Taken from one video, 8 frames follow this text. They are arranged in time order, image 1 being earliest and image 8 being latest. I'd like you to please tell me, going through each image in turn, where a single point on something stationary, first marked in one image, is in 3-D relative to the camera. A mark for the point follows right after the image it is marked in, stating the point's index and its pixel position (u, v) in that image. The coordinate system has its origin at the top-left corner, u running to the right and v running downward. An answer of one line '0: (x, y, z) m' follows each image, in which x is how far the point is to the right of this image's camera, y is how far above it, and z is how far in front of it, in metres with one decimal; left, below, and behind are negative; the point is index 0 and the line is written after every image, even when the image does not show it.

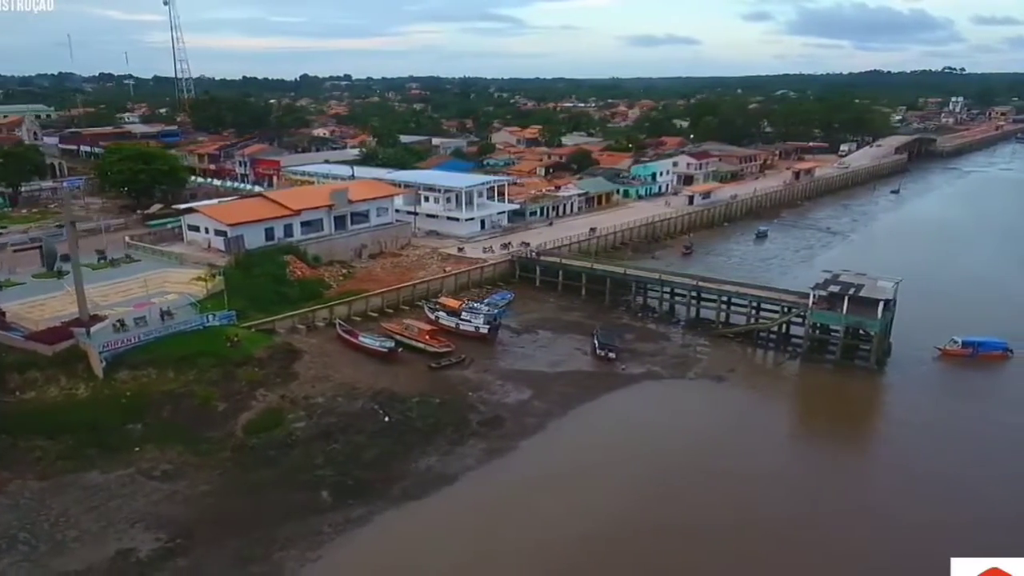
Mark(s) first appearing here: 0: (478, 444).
0: (-1.0, -4.1, +19.9) m
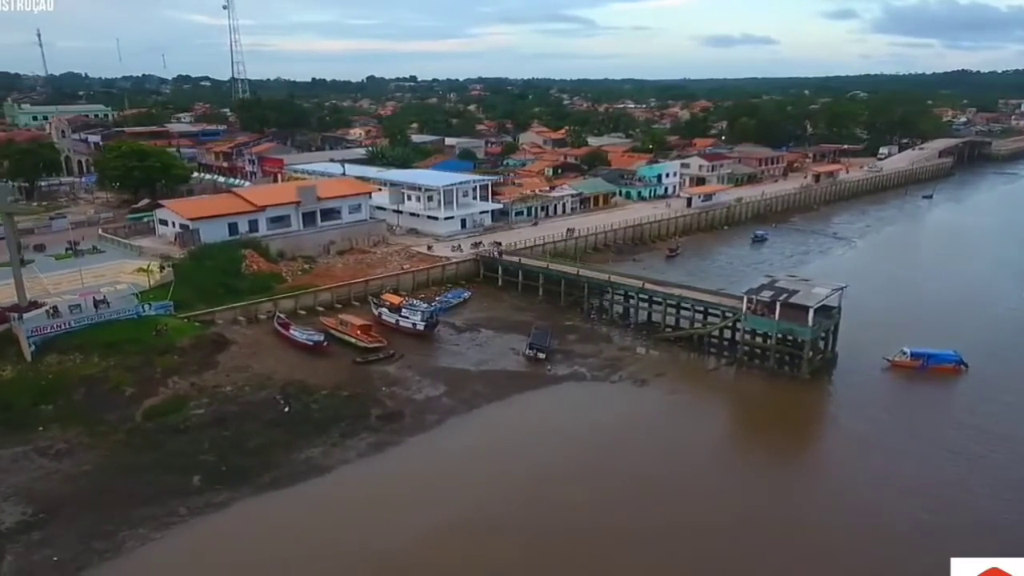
0: (-3.8, -3.9, +20.2) m
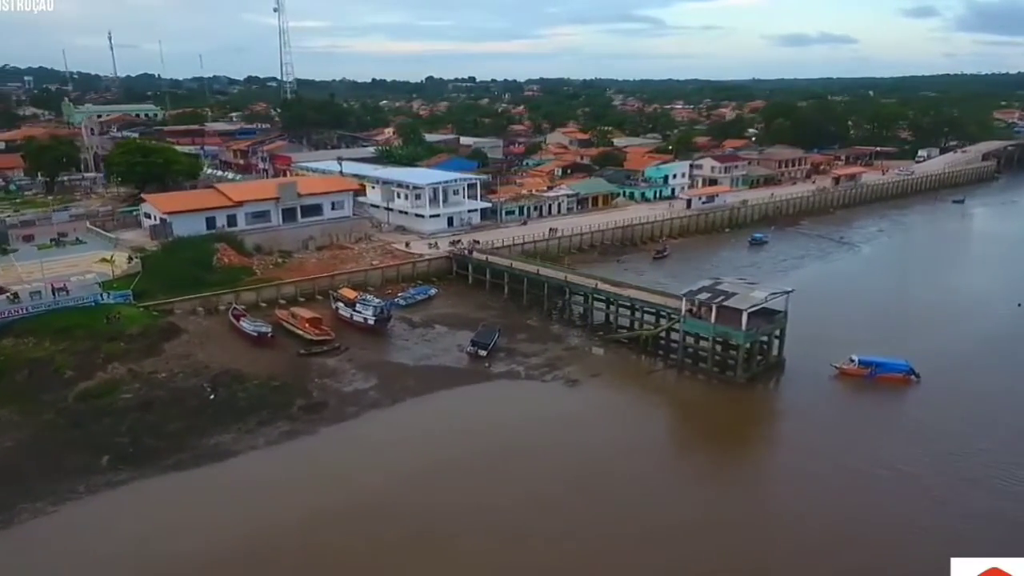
0: (-6.2, -3.8, +20.8) m
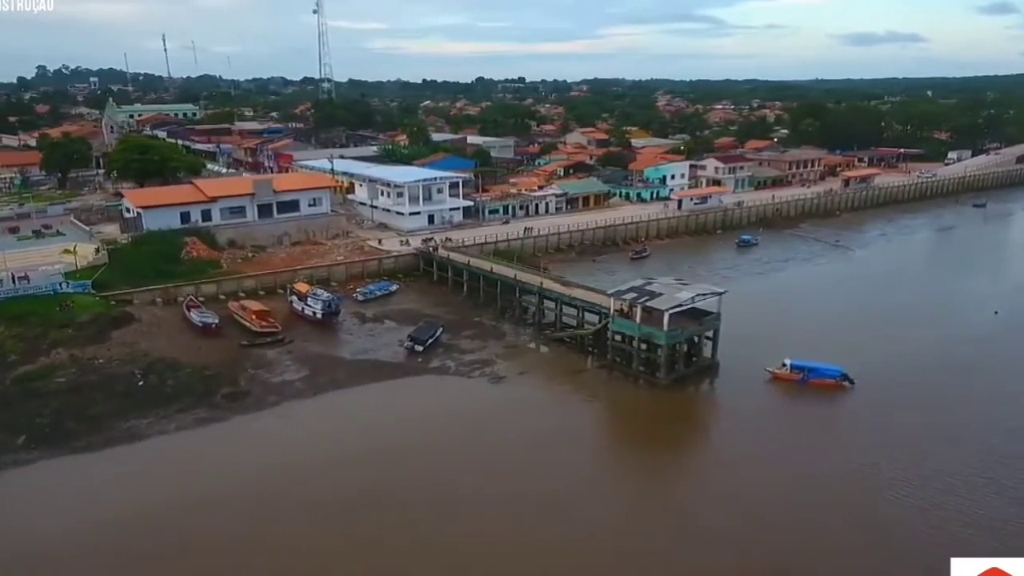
0: (-8.7, -3.5, +21.5) m
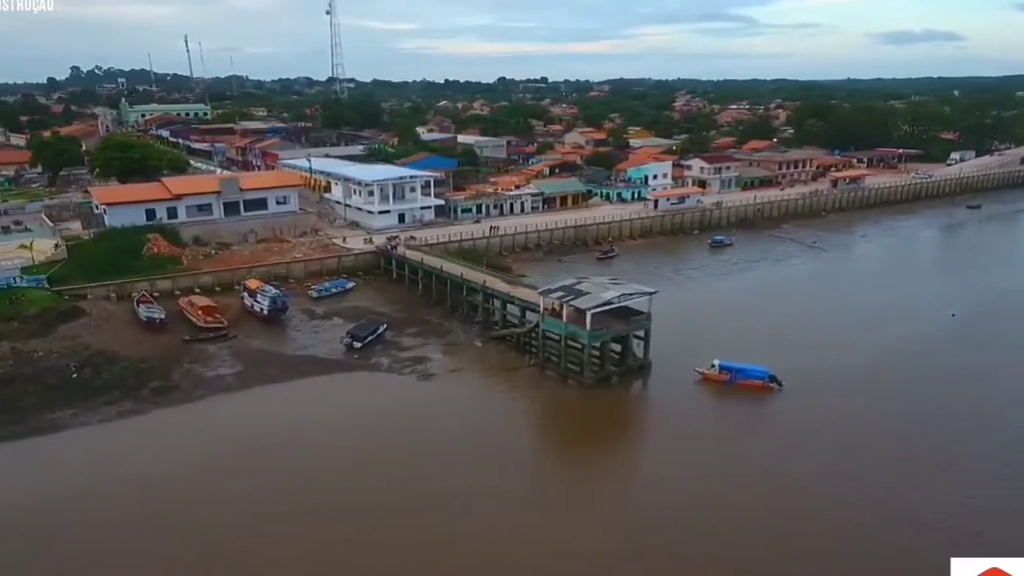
0: (-11.0, -3.4, +22.0) m
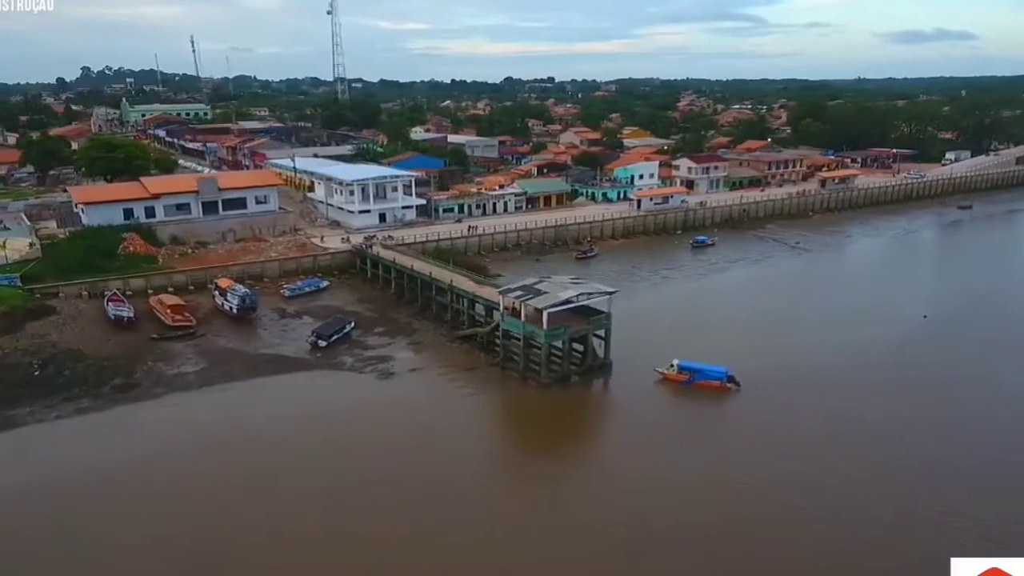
0: (-12.3, -3.3, +22.2) m
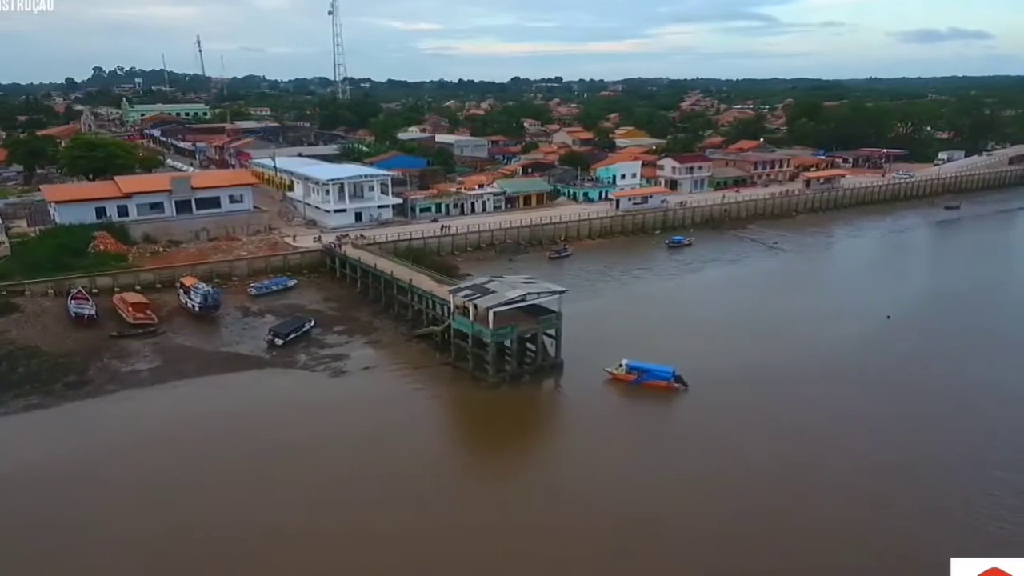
0: (-13.9, -3.3, +22.4) m
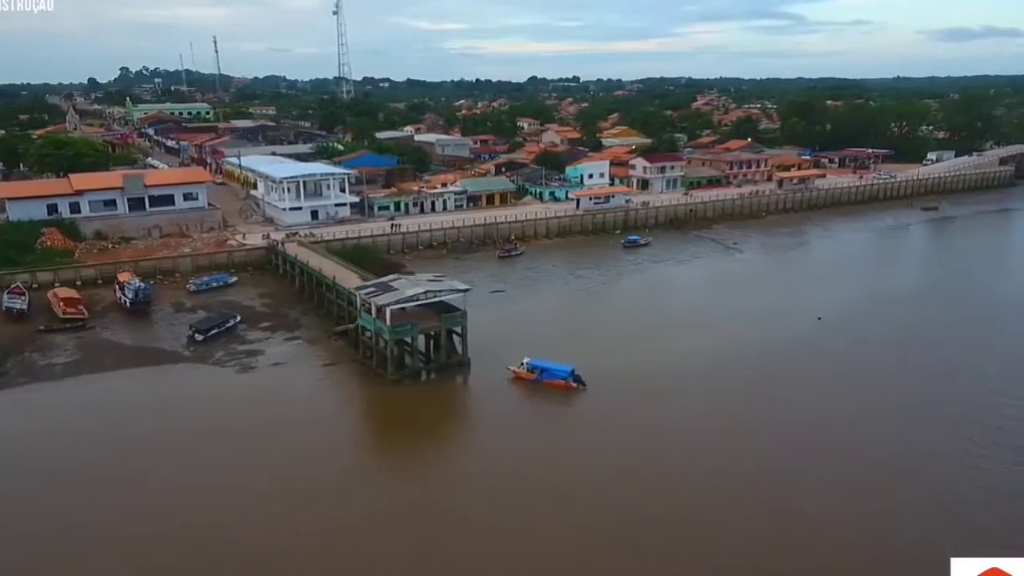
0: (-16.9, -3.1, +23.0) m
